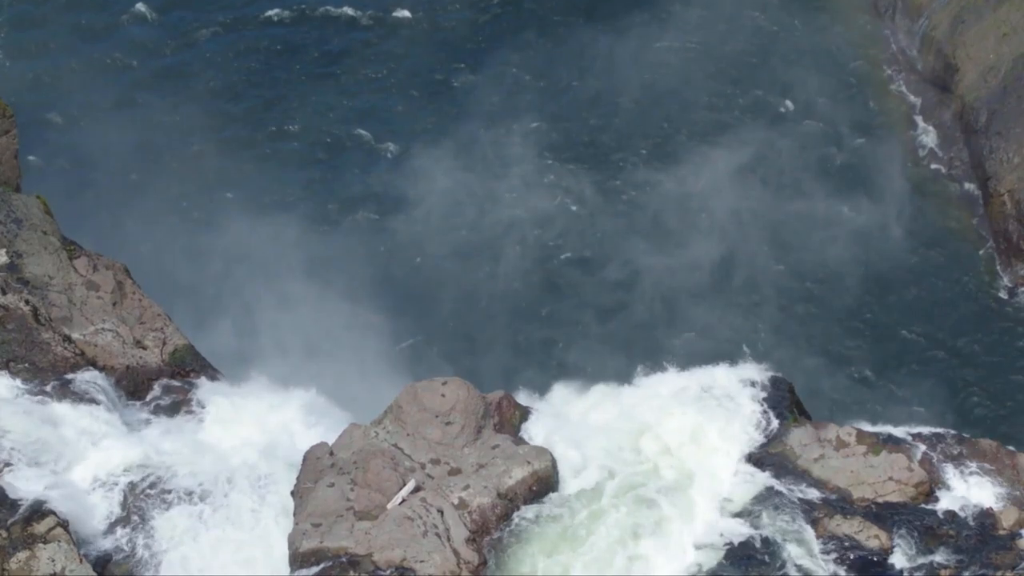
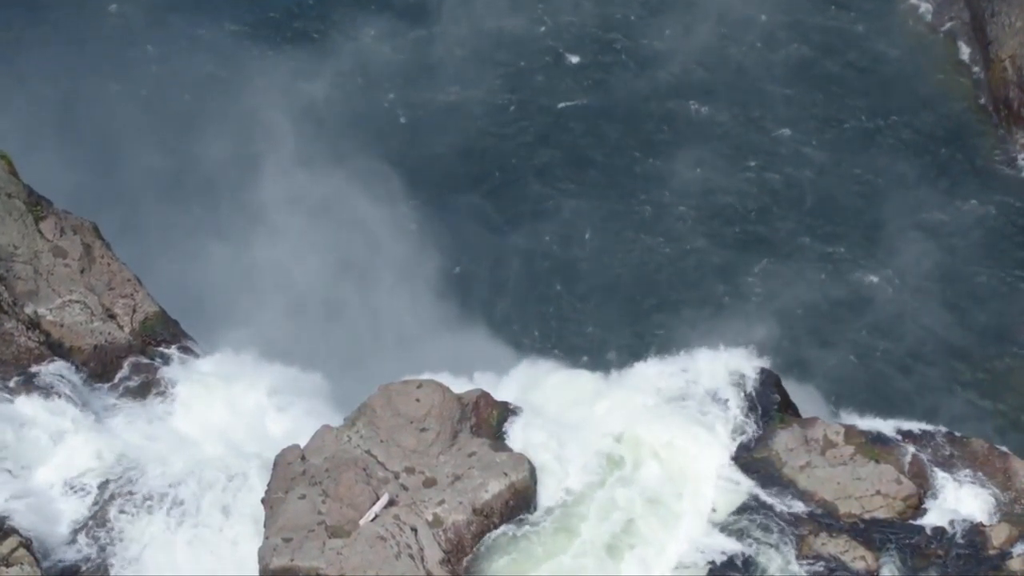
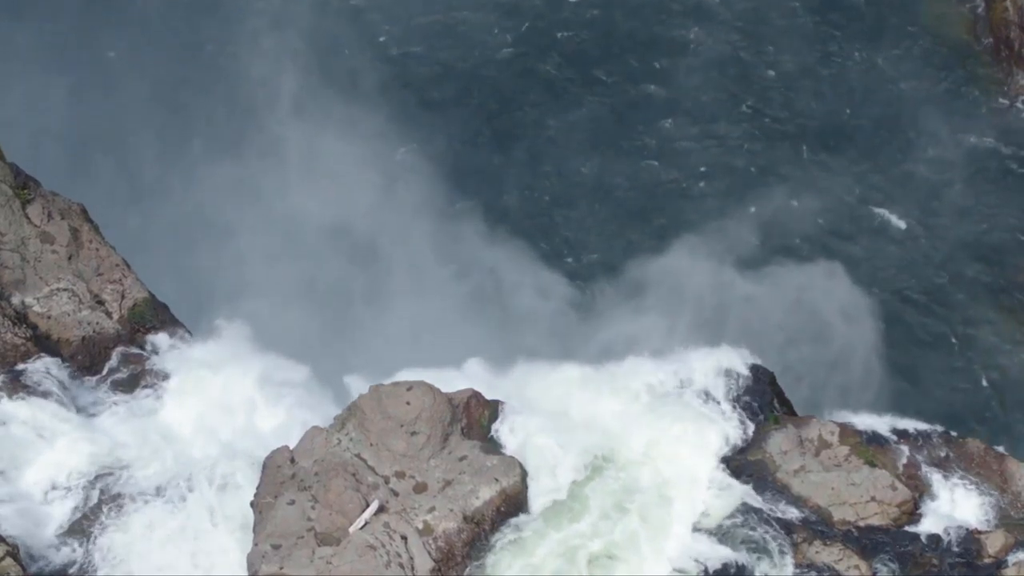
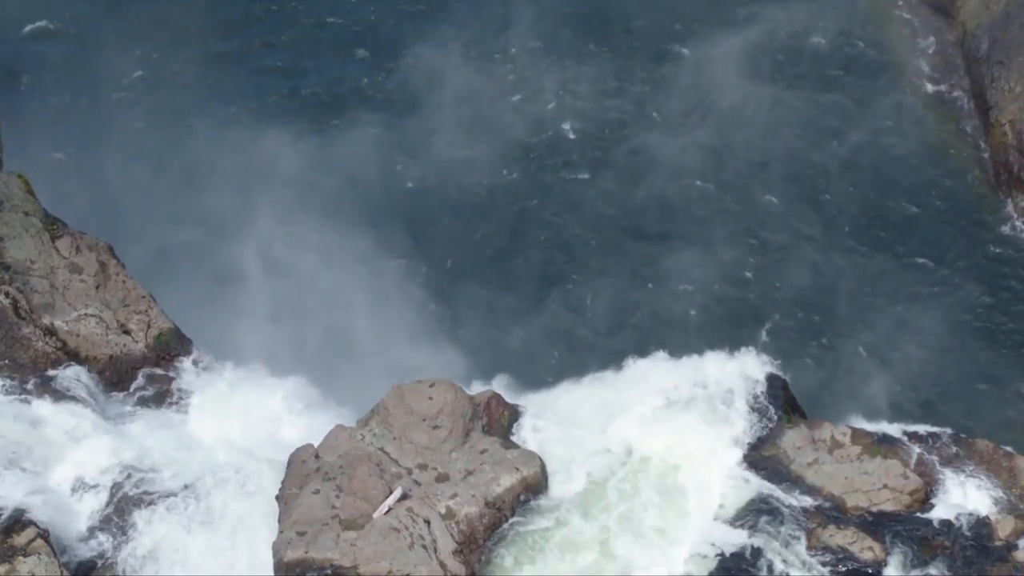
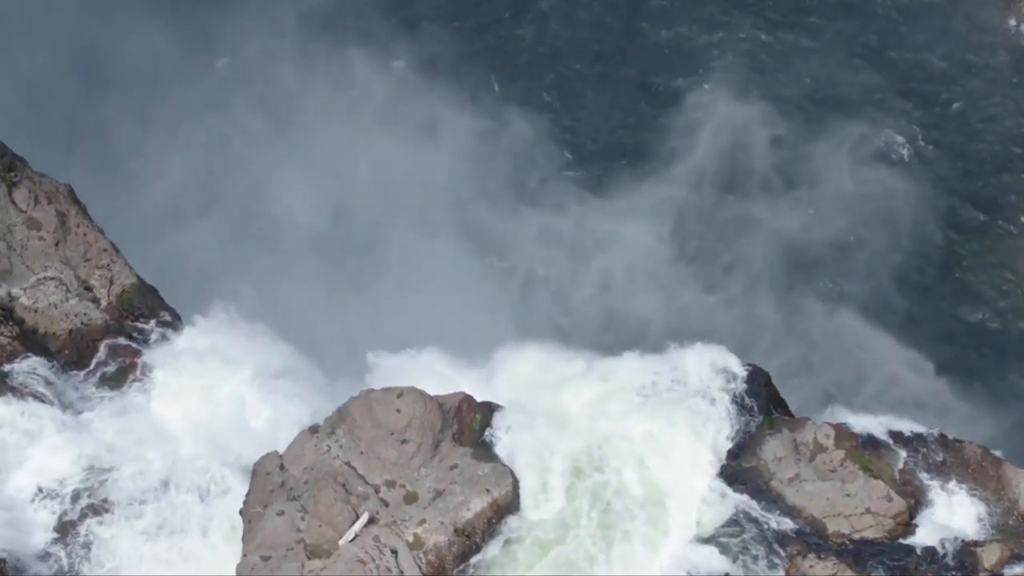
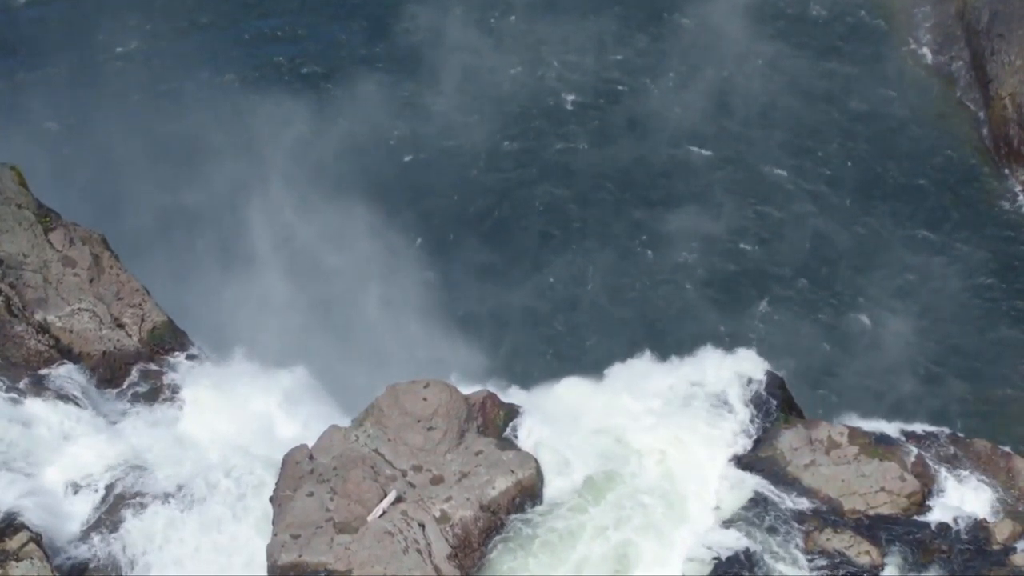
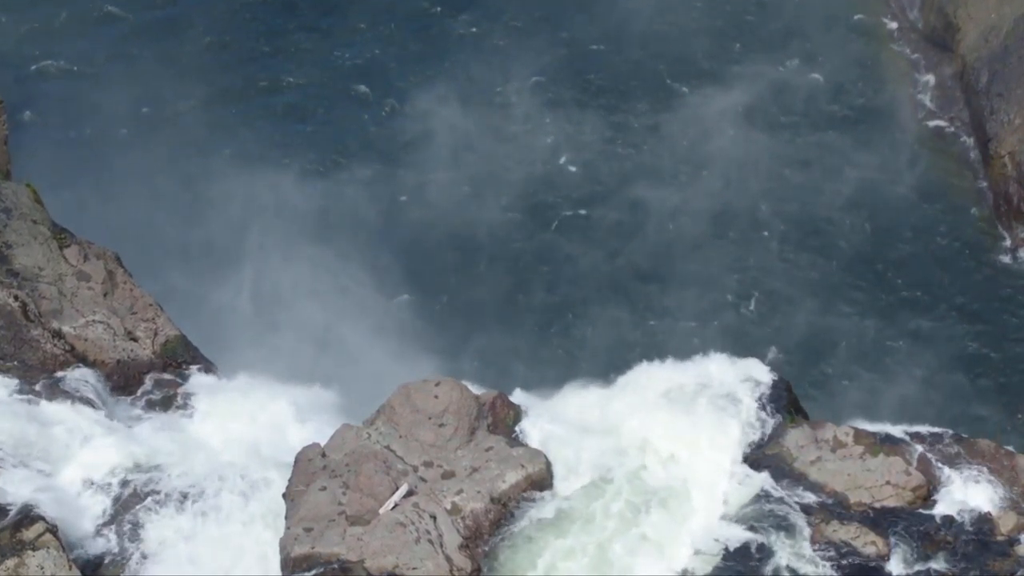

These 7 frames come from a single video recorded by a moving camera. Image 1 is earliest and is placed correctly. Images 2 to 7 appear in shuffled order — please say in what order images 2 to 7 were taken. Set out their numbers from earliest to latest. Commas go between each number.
7, 4, 6, 2, 3, 5
